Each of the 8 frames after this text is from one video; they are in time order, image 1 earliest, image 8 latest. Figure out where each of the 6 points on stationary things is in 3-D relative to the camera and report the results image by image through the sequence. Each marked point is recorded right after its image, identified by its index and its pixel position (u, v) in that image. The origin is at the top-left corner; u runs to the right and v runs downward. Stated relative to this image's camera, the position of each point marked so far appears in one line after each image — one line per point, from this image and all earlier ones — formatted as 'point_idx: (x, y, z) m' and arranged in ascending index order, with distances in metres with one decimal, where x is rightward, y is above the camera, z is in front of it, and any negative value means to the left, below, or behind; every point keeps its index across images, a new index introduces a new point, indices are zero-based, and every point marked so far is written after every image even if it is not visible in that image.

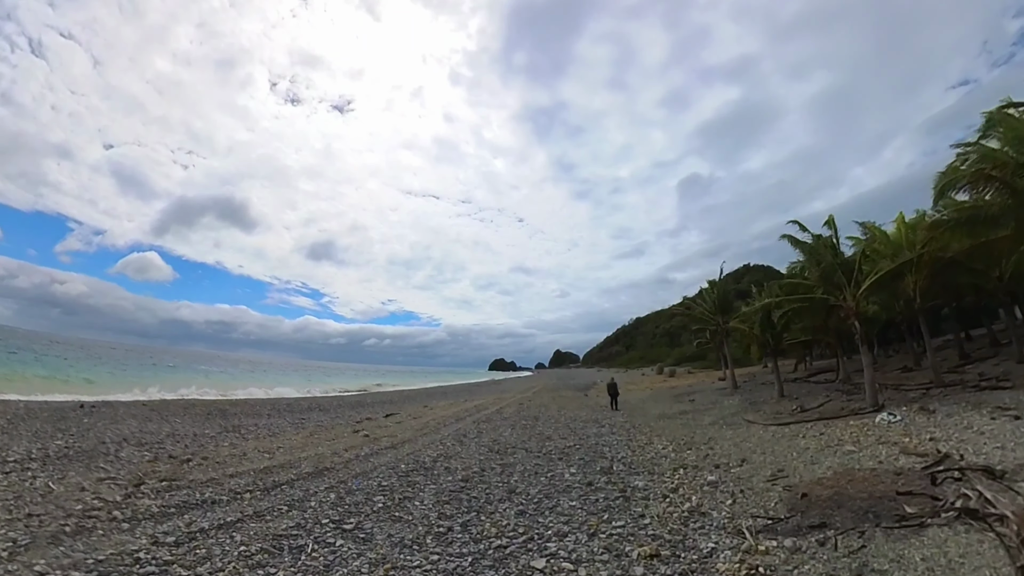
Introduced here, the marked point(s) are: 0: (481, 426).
0: (-1.1, -4.9, +20.0) m
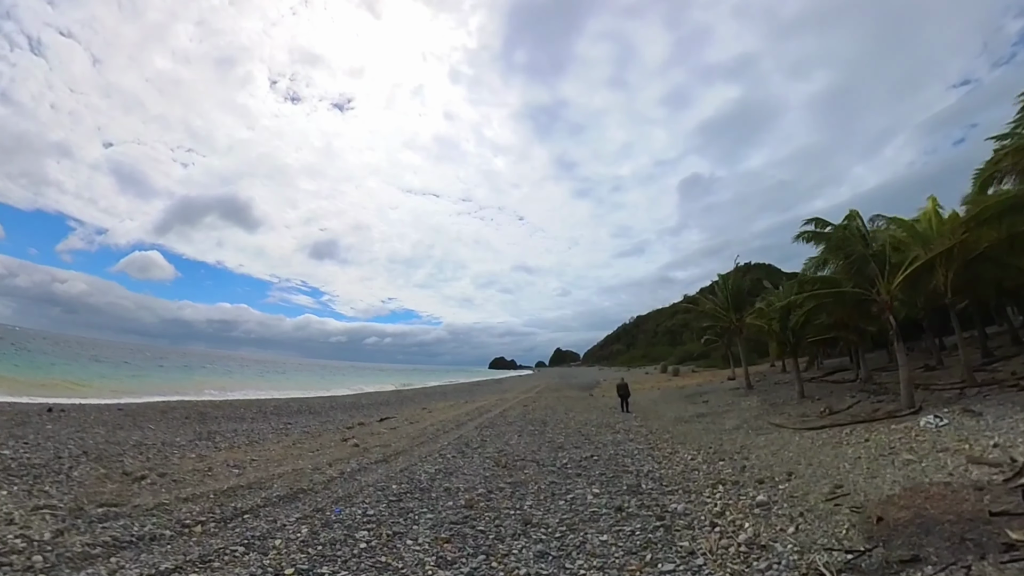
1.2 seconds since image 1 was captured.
0: (-0.8, -4.6, +18.2) m
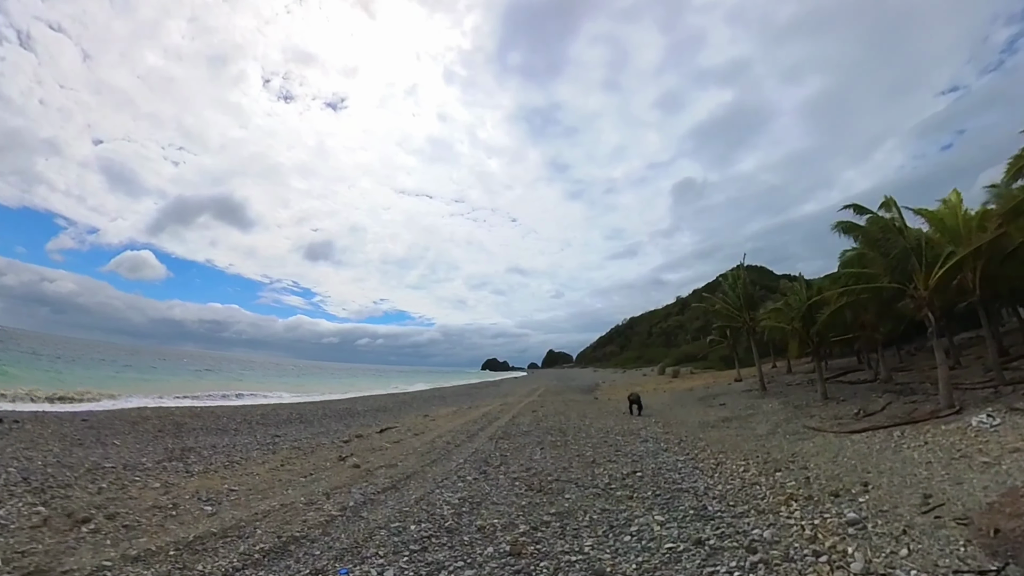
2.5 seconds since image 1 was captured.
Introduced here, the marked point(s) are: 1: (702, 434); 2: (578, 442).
0: (-0.4, -4.5, +16.3) m
1: (+7.0, -5.0, +20.2) m
2: (+2.0, -4.7, +17.4) m
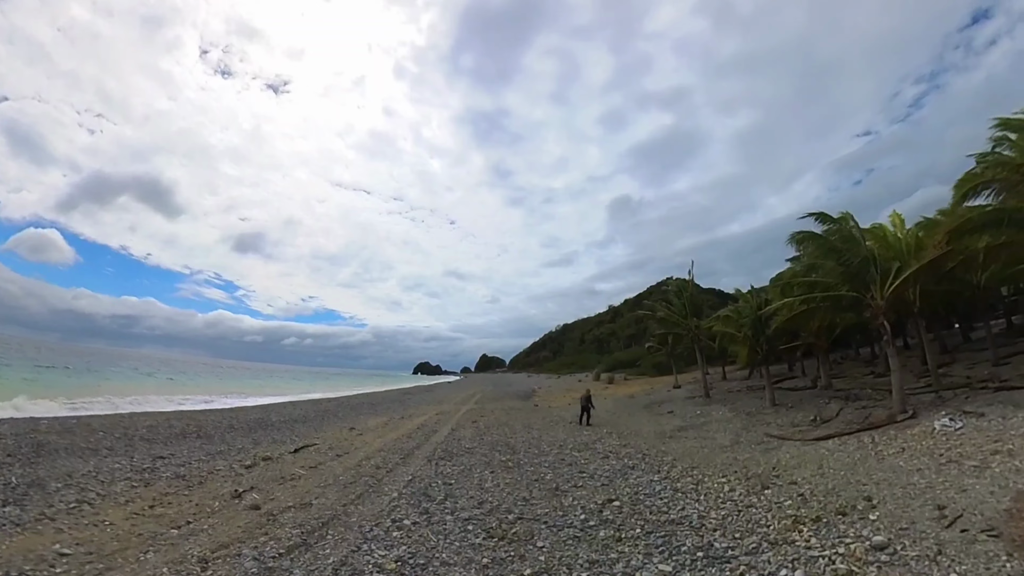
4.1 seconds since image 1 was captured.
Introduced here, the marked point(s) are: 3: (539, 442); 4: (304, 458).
0: (-1.8, -4.3, +13.9) m
1: (+5.1, -5.2, +18.6) m
2: (+0.5, -4.7, +15.3) m
3: (+0.8, -5.3, +19.6) m
4: (-4.7, -3.9, +12.9) m
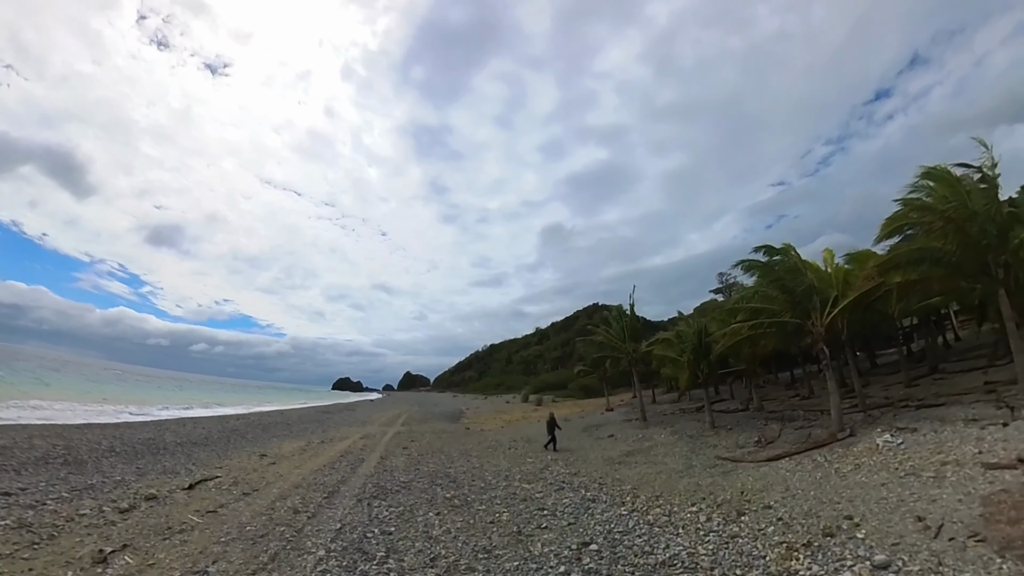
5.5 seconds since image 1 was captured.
0: (-2.9, -4.5, +11.8) m
1: (+3.3, -5.9, +17.3) m
2: (-0.9, -5.0, +13.4) m
3: (-1.2, -5.8, +17.7) m
4: (-5.7, -3.8, +10.4) m
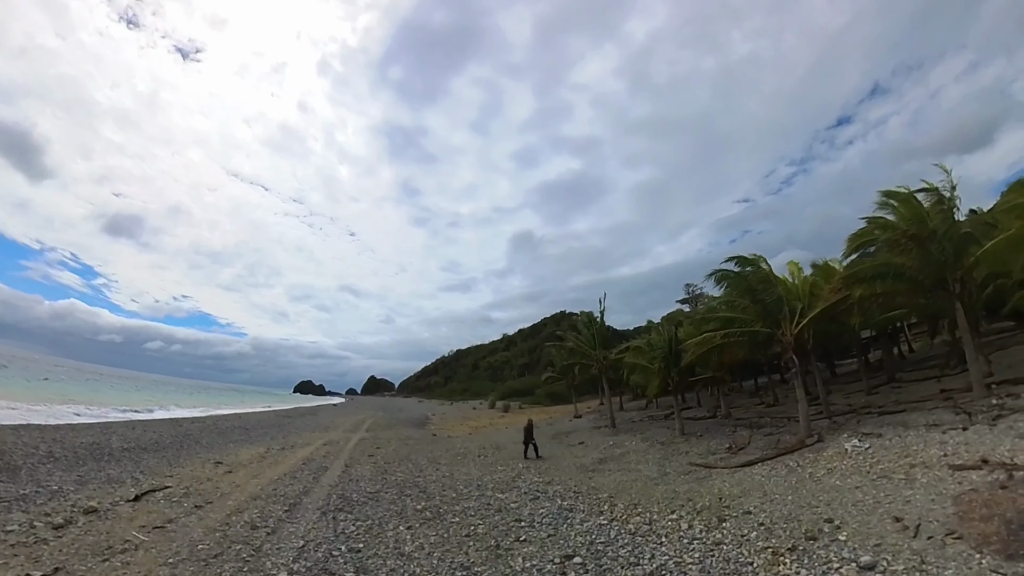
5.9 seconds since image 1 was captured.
0: (-3.4, -4.5, +11.0) m
1: (+2.4, -6.1, +16.8) m
2: (-1.5, -5.1, +12.8) m
3: (-2.0, -5.9, +17.0) m
4: (-6.1, -3.7, +9.5) m
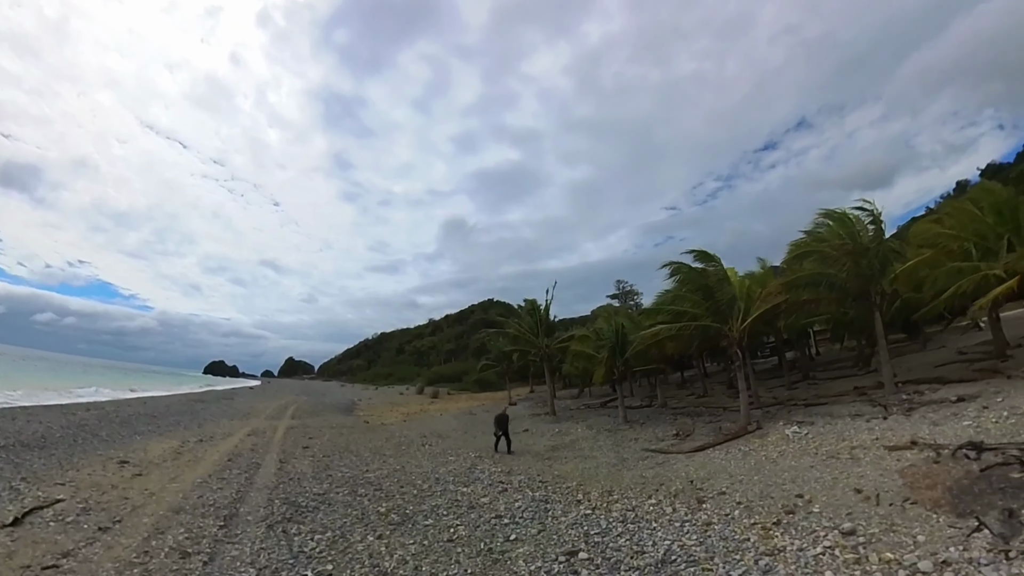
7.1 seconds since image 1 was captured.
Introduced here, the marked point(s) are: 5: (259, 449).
0: (-3.6, -4.0, +9.0) m
1: (+1.4, -5.7, +15.6) m
2: (-1.9, -4.6, +11.0) m
3: (-3.0, -5.2, +15.2) m
4: (-6.0, -3.1, +7.2) m
5: (-8.6, -5.6, +19.7) m
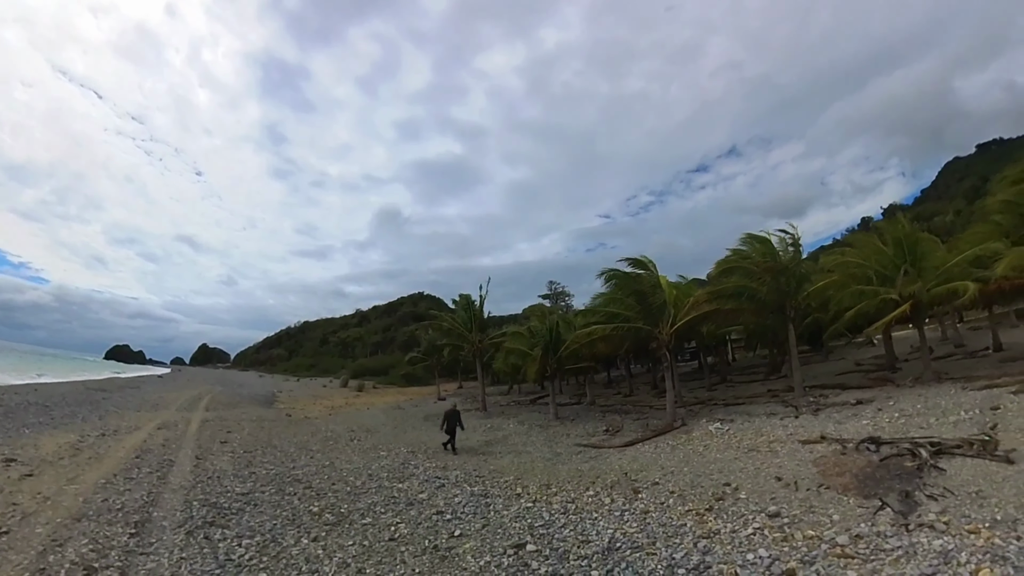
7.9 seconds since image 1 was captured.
0: (-4.3, -3.7, +8.0) m
1: (-0.2, -5.5, +15.2) m
2: (-2.9, -4.3, +10.2) m
3: (-4.5, -4.9, +14.2) m
4: (-6.4, -2.8, +5.9) m
5: (-10.6, -4.9, +18.0) m
